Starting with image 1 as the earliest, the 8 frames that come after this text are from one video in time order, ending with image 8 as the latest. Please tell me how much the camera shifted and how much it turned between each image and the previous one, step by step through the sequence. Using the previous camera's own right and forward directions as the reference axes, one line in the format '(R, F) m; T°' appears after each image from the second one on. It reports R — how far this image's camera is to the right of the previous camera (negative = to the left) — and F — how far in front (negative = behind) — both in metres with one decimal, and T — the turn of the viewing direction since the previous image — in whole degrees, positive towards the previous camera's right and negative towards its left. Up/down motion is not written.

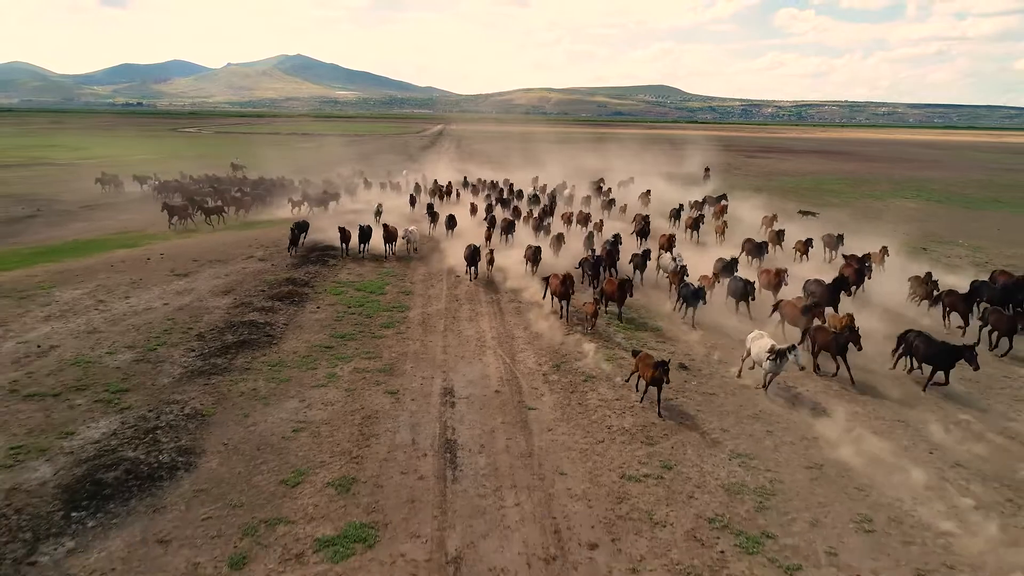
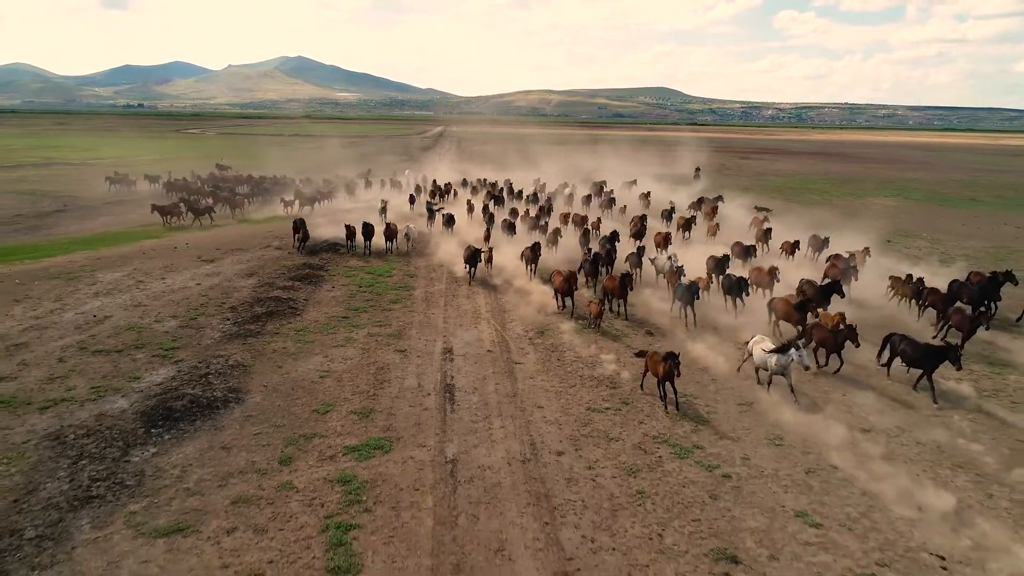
(+0.3, -2.3) m; 0°
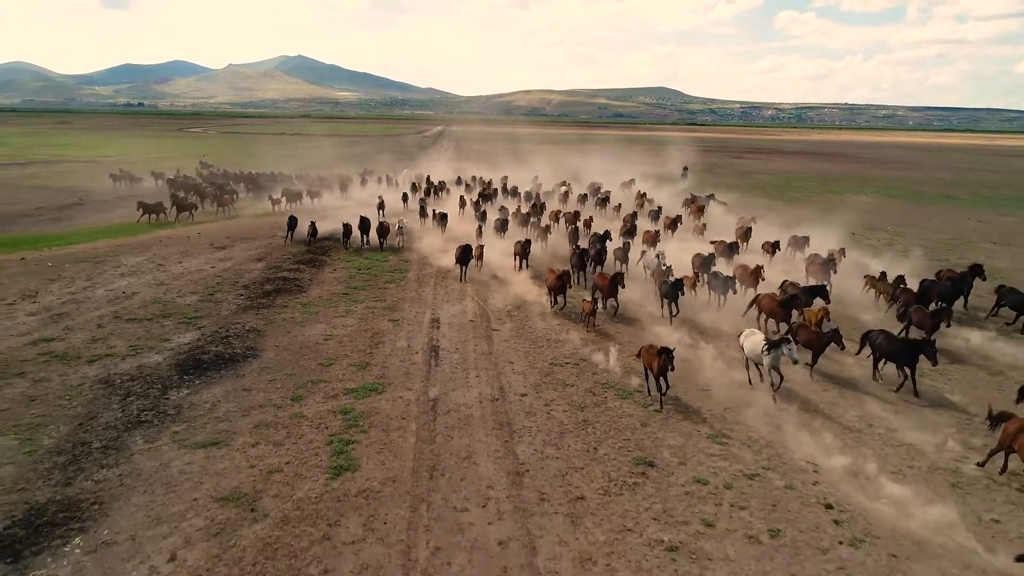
(+0.6, -2.2) m; 0°
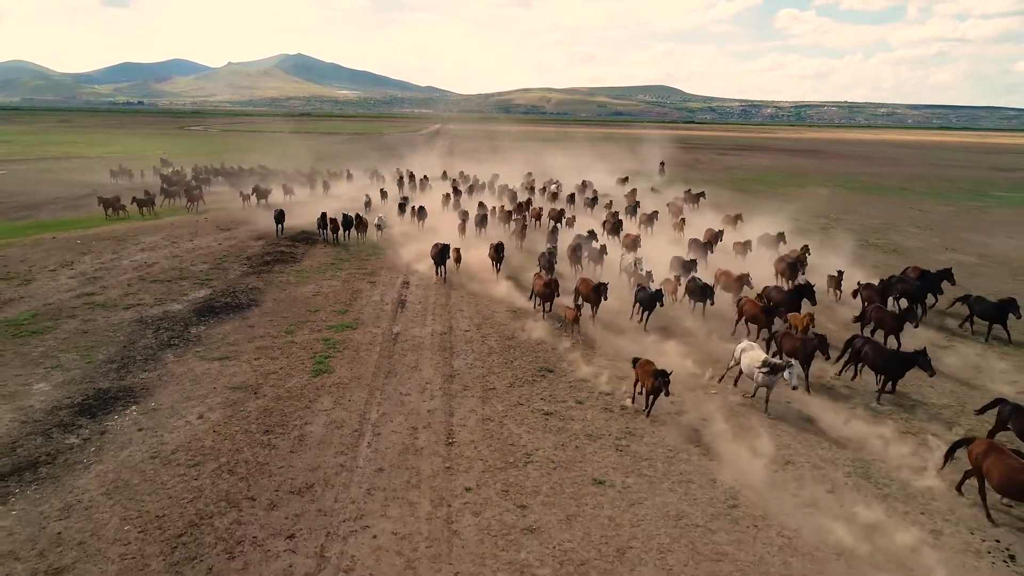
(+1.4, -3.5) m; 0°
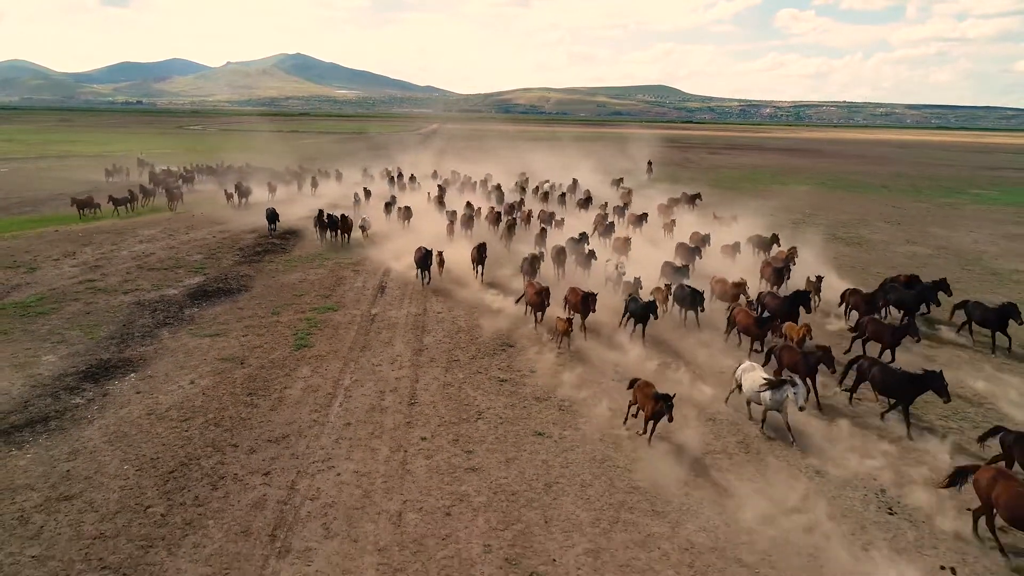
(+0.9, -1.4) m; 0°
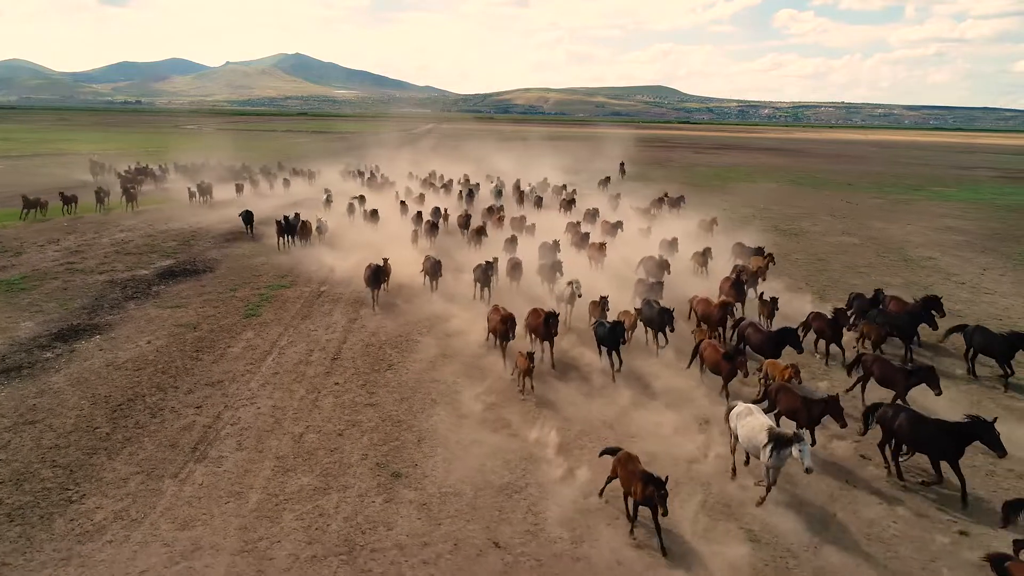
(+2.0, -2.0) m; 0°
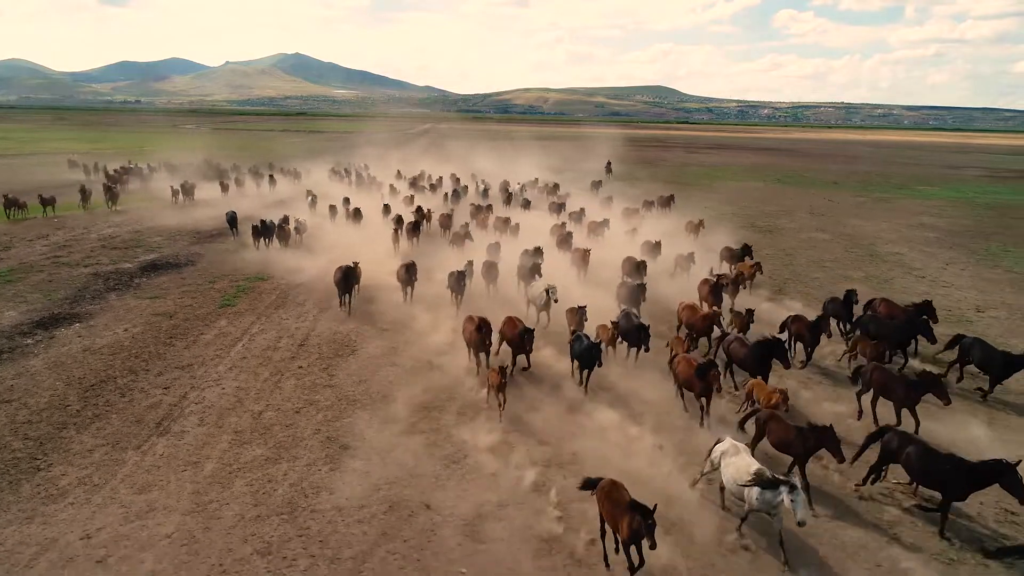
(+1.0, -0.7) m; 0°
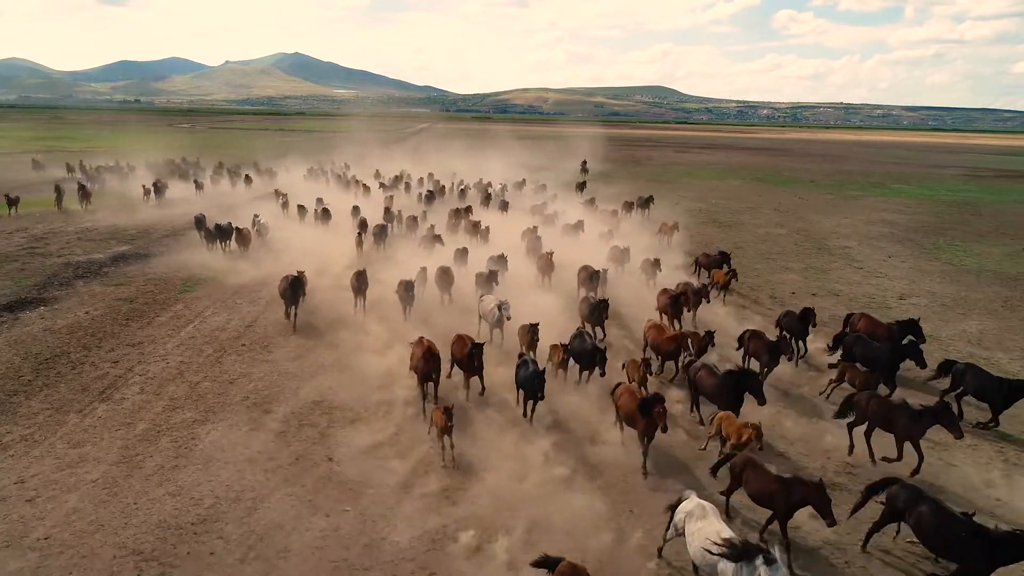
(+1.7, -1.1) m; 0°
